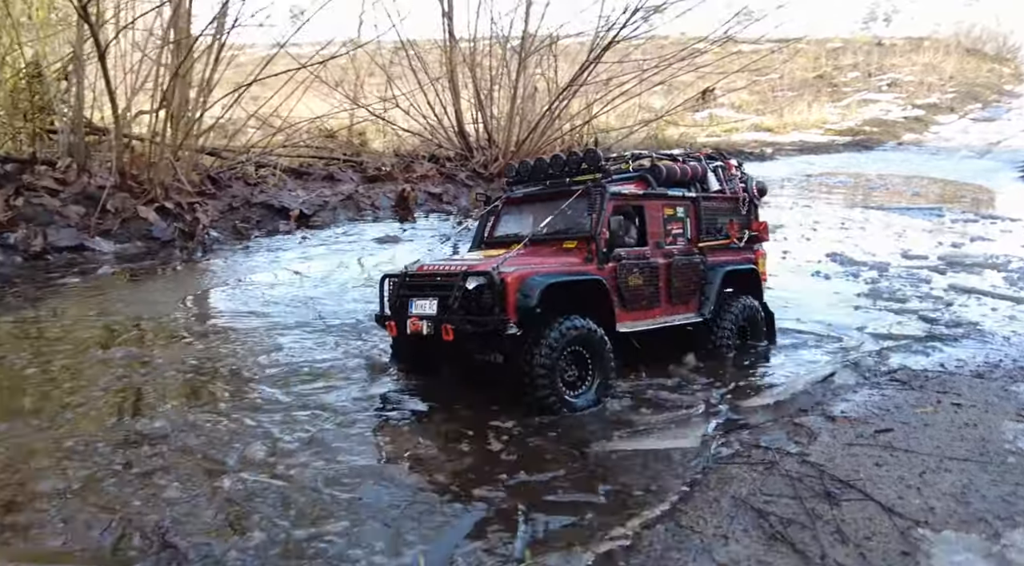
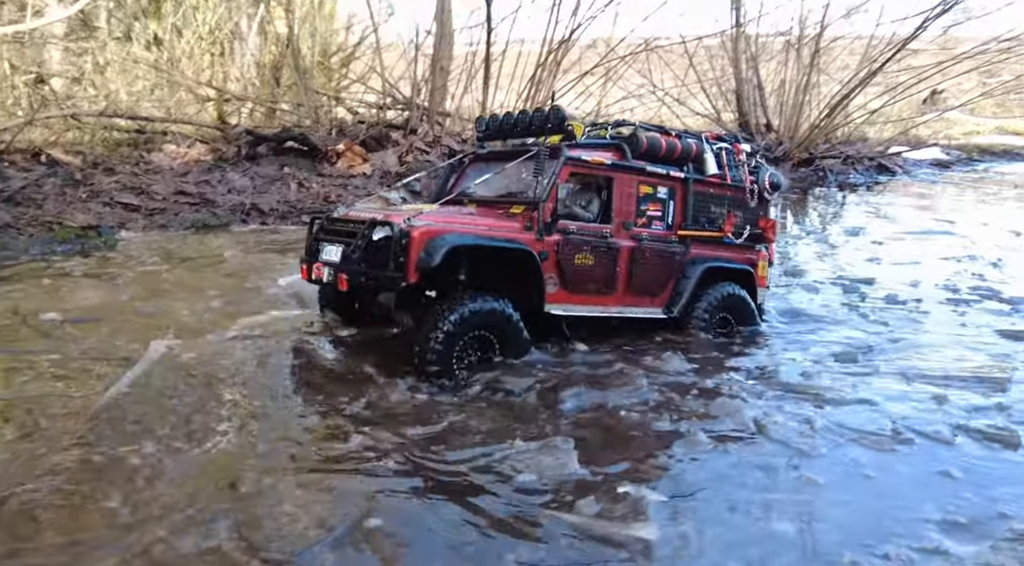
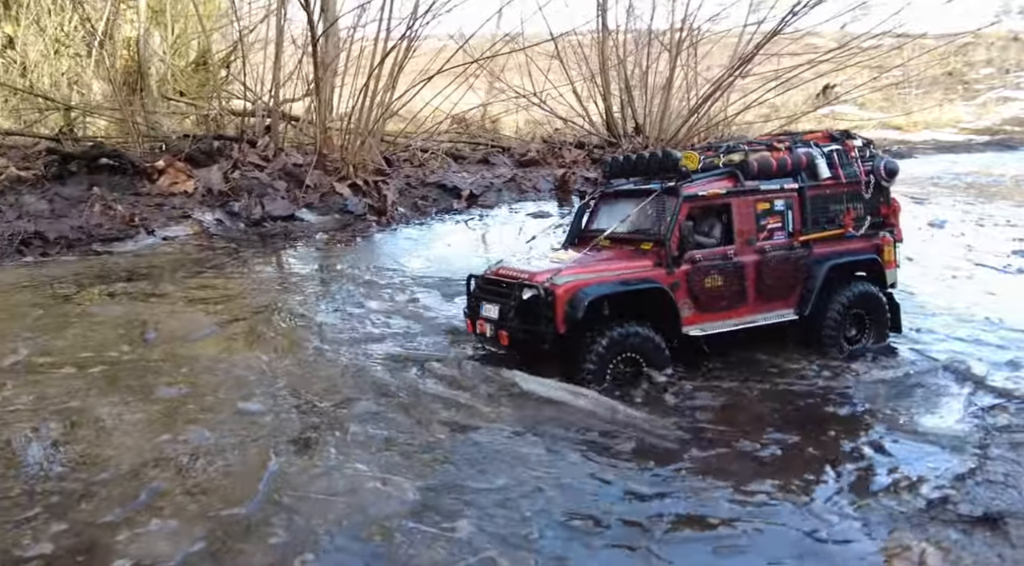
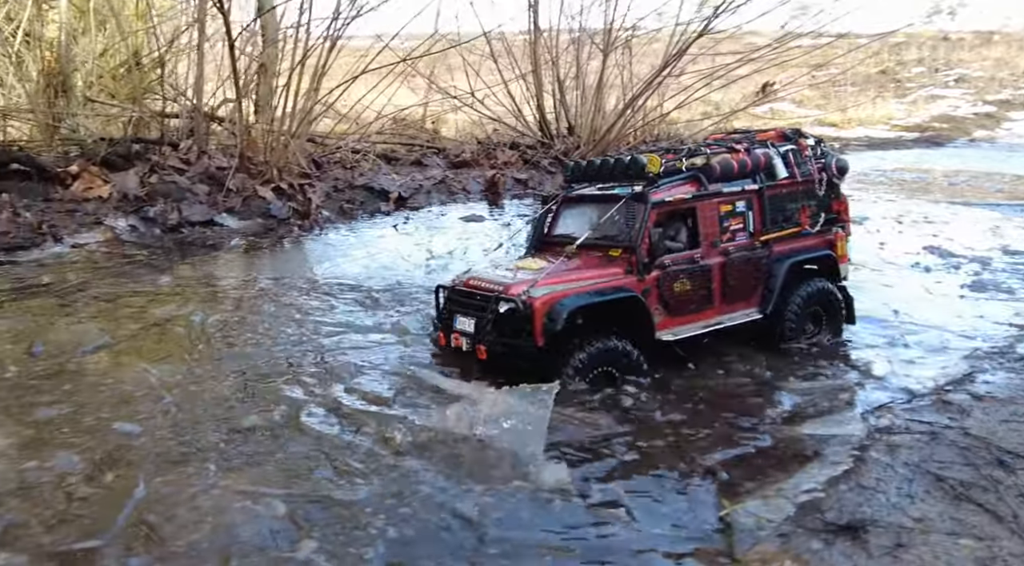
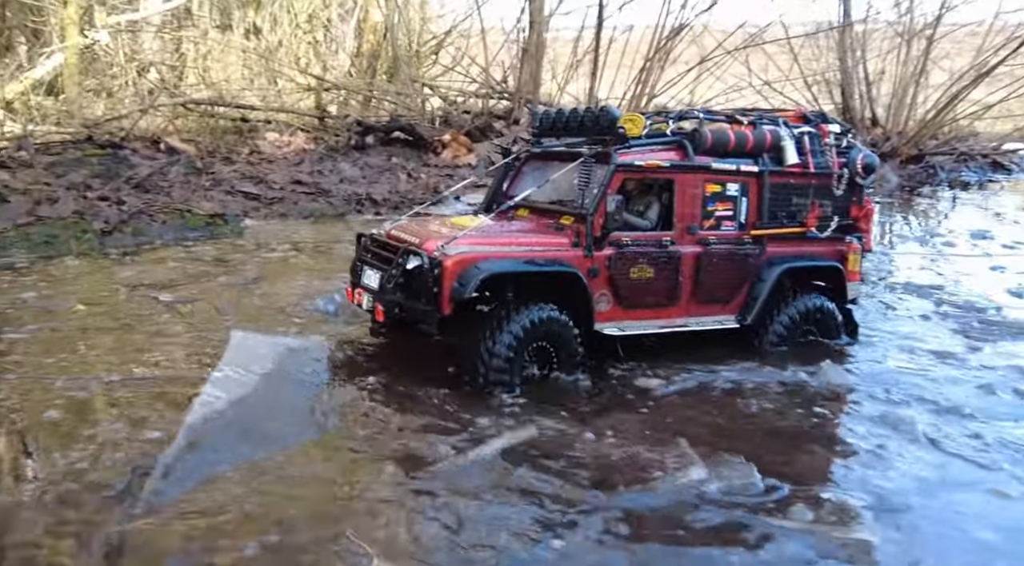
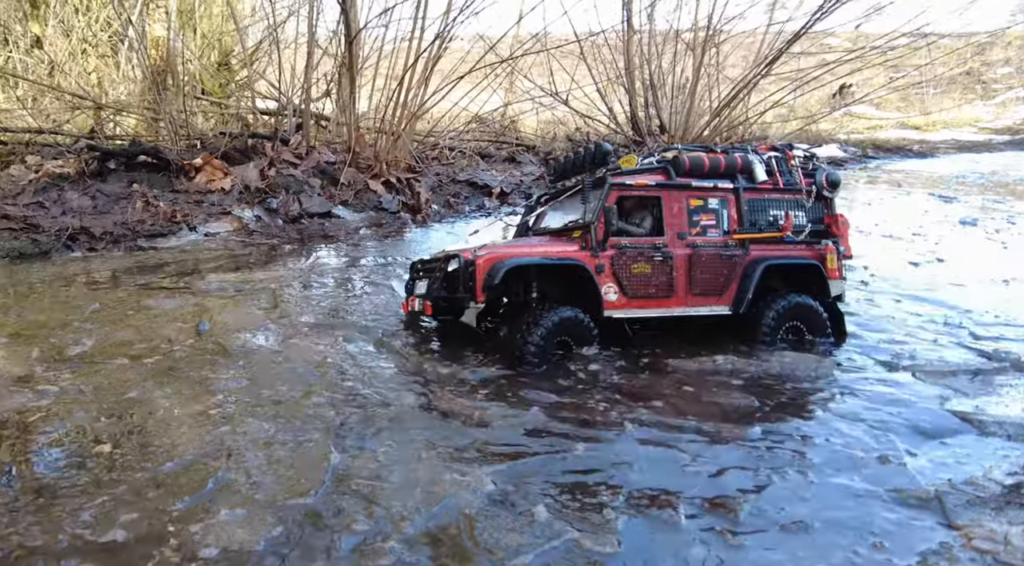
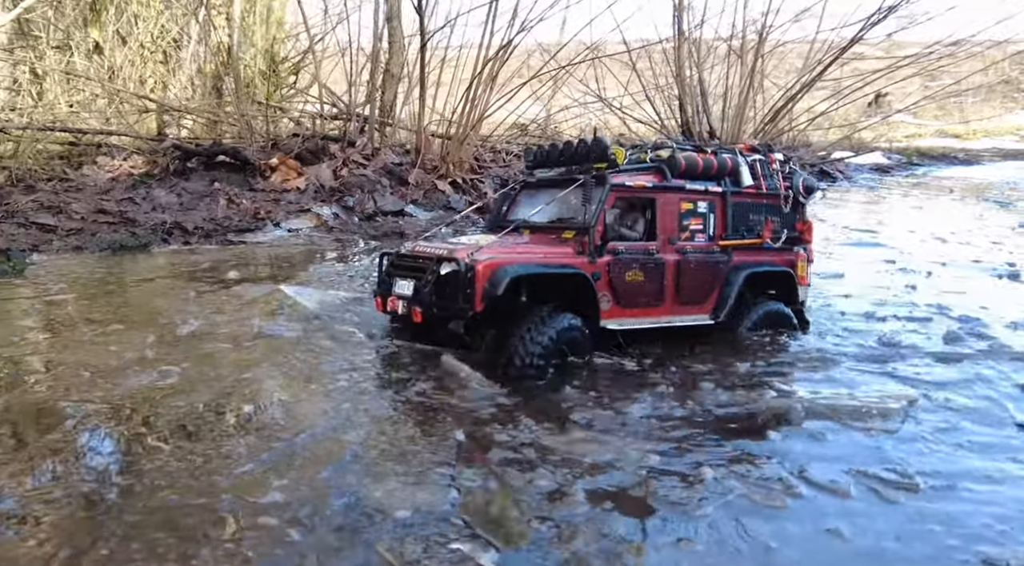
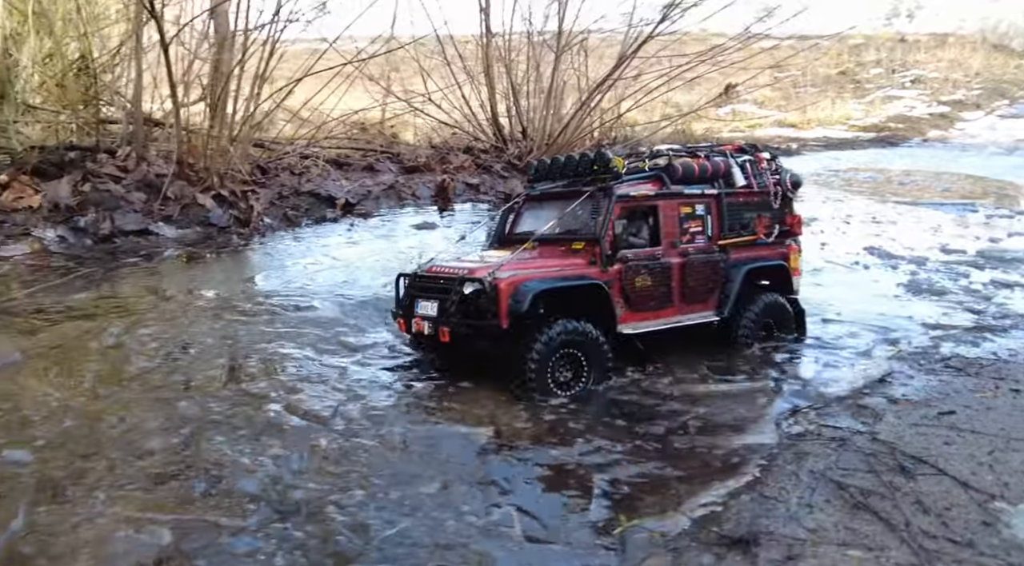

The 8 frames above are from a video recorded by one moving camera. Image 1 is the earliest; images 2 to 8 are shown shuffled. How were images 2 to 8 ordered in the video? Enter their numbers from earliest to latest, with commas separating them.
8, 4, 3, 6, 7, 2, 5
